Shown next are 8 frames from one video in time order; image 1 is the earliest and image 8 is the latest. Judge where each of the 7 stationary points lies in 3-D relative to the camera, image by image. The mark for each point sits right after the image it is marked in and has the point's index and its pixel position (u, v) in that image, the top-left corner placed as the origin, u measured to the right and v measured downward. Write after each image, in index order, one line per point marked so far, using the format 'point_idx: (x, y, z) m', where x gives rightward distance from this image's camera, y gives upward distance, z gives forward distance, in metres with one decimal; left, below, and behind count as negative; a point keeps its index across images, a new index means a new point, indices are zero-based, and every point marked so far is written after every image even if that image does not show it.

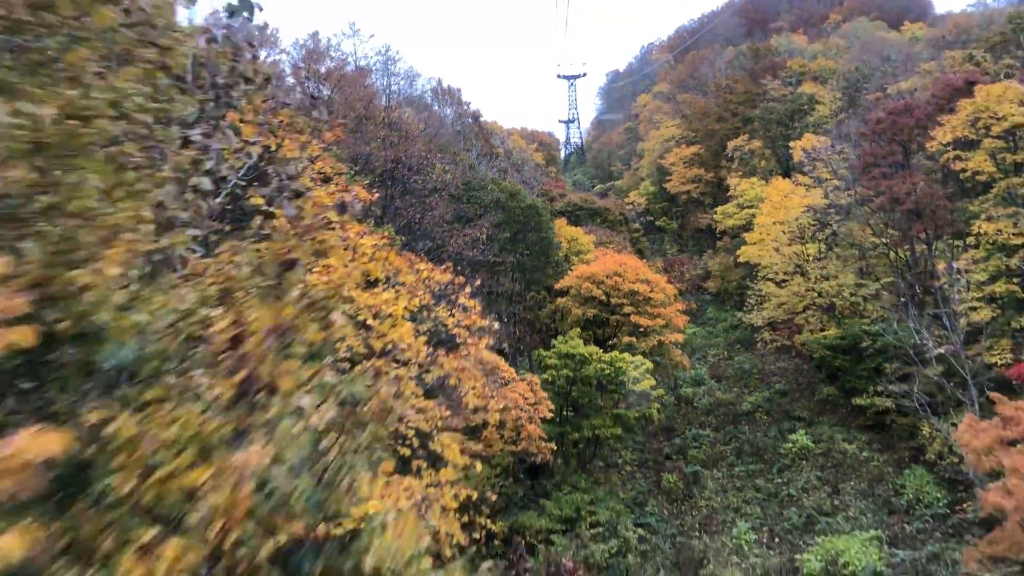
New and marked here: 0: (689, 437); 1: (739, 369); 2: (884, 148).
0: (+2.8, -2.4, +14.0) m
1: (+4.3, -1.5, +16.8) m
2: (+6.1, +2.3, +14.7) m
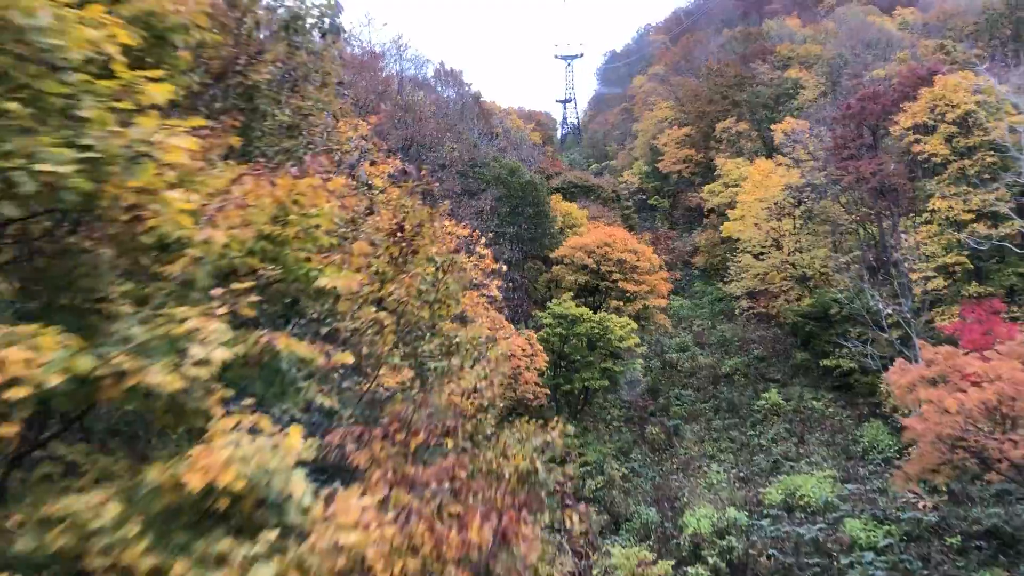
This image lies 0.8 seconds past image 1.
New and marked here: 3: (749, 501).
0: (+2.8, -1.9, +15.4) m
1: (+4.3, -1.0, +18.1) m
2: (+6.1, +2.8, +15.9) m
3: (+2.8, -2.5, +10.6) m
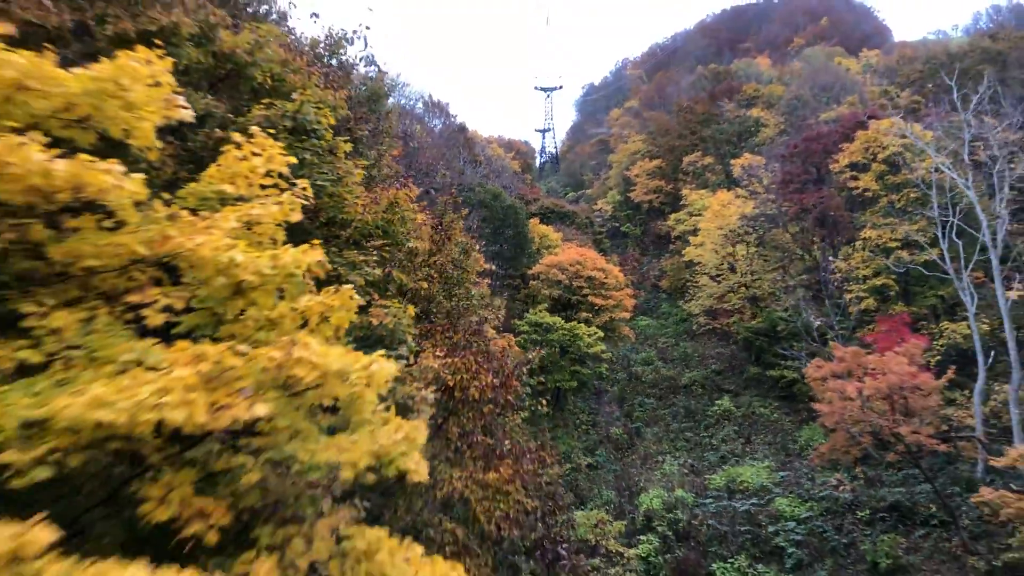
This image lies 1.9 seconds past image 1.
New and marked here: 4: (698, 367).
0: (+2.4, -2.2, +17.0) m
1: (+3.8, -1.4, +19.7) m
2: (+5.7, +2.4, +17.8) m
3: (+2.5, -2.7, +12.2) m
4: (+4.0, -1.7, +18.8) m
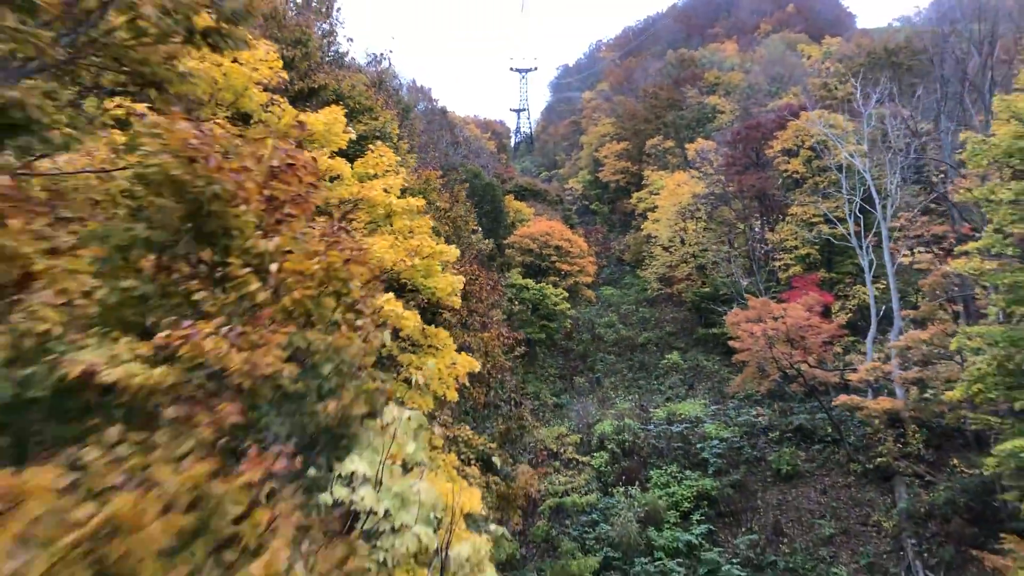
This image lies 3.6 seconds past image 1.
0: (+1.9, -1.5, +19.4) m
1: (+3.2, -0.7, +22.2) m
2: (+5.2, +3.0, +20.2) m
3: (+2.1, -2.1, +14.6) m
4: (+3.4, -0.9, +21.3) m
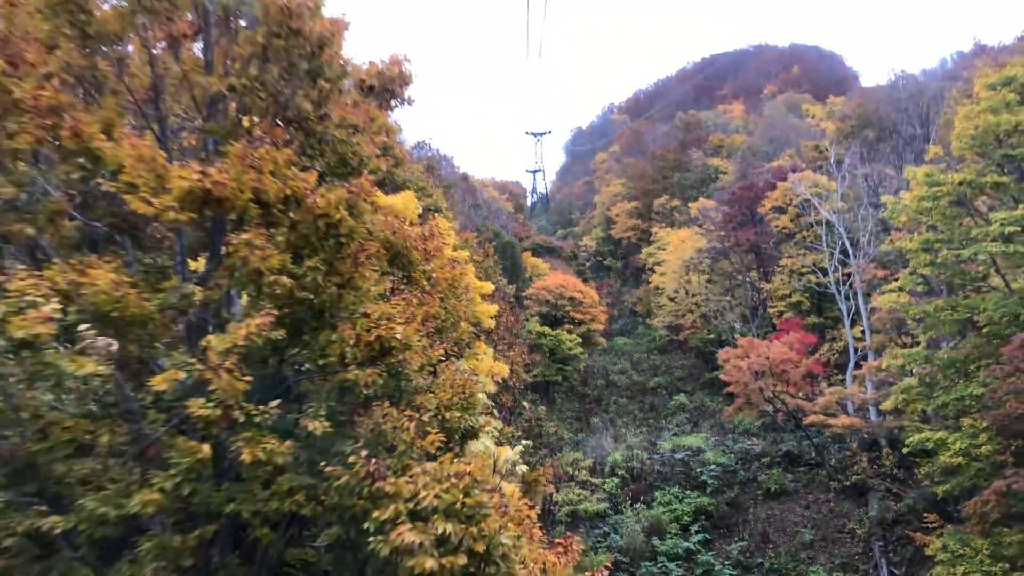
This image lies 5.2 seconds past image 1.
0: (+2.4, -2.7, +21.1) m
1: (+3.8, -2.0, +23.9) m
2: (+5.7, +1.9, +22.1) m
3: (+2.5, -3.0, +16.3) m
4: (+3.9, -2.2, +23.0) m
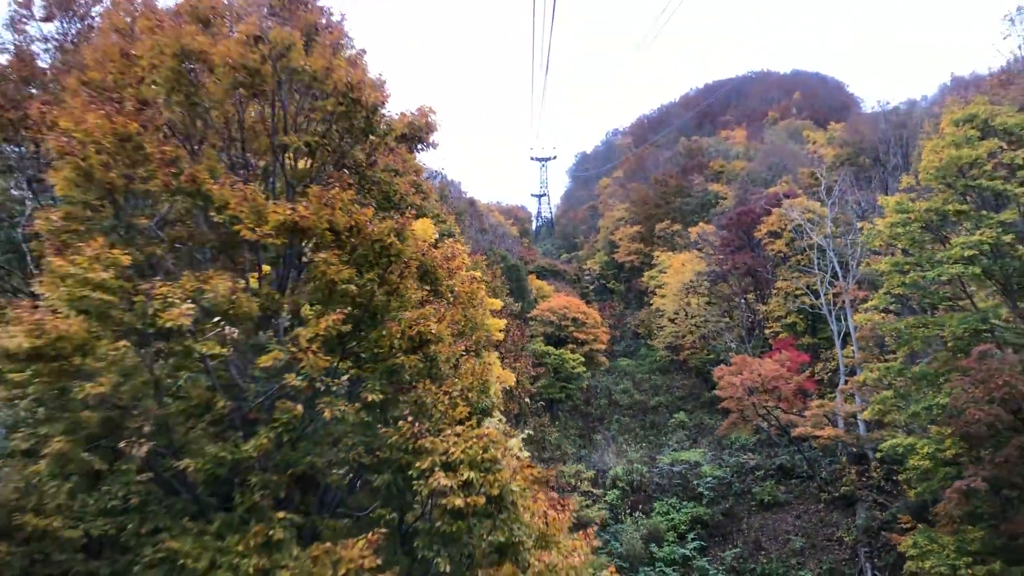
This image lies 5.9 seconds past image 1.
0: (+2.5, -3.2, +21.8) m
1: (+3.9, -2.6, +24.6) m
2: (+5.8, +1.3, +22.9) m
3: (+2.6, -3.4, +17.0) m
4: (+4.0, -2.8, +23.7) m
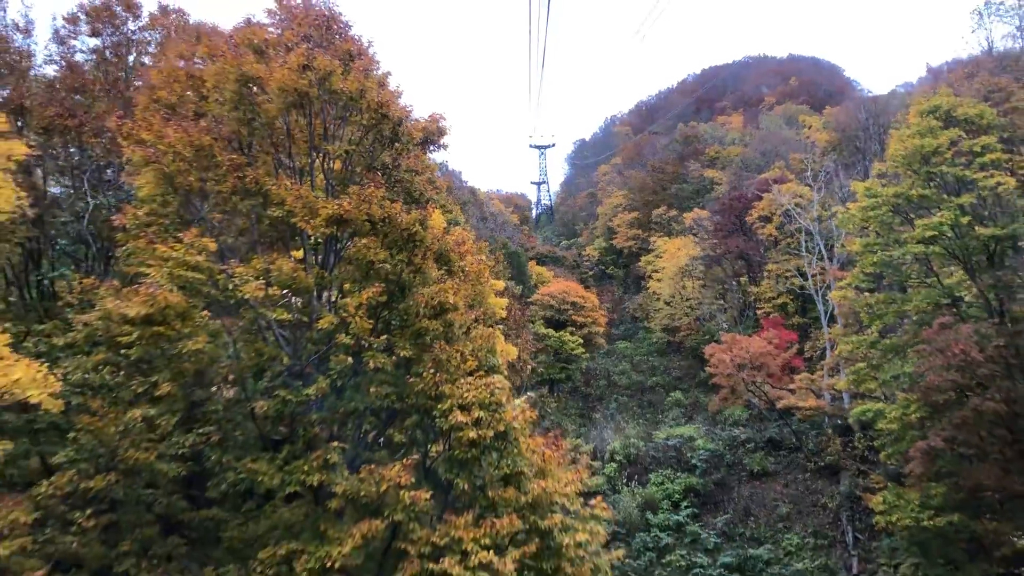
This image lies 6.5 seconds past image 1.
0: (+2.5, -2.8, +22.6) m
1: (+3.9, -2.1, +25.4) m
2: (+5.8, +1.8, +23.7) m
3: (+2.7, -3.0, +17.8) m
4: (+4.1, -2.3, +24.5) m
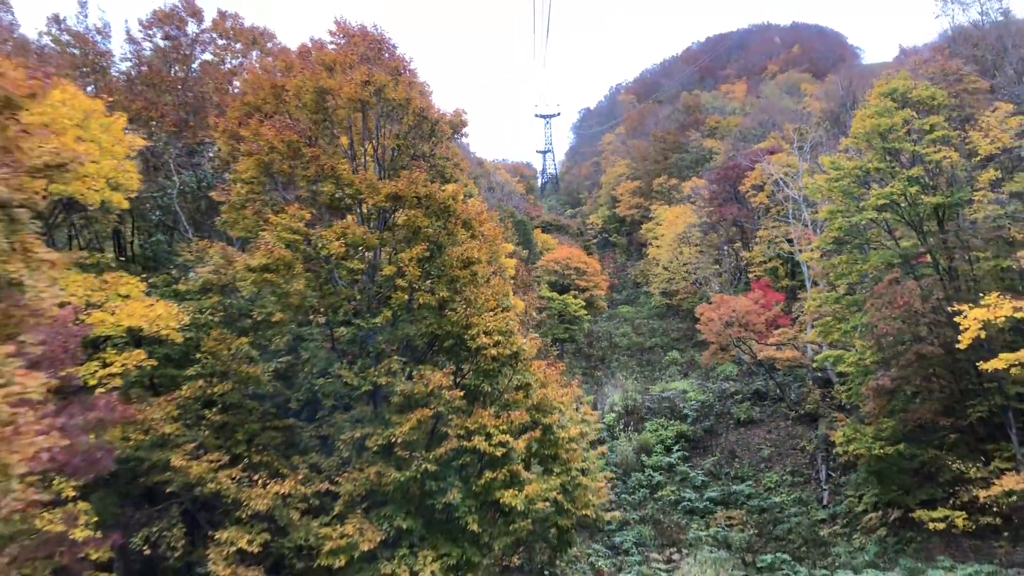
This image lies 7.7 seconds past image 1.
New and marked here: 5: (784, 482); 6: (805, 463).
0: (+2.7, -1.9, +24.0) m
1: (+4.2, -1.1, +26.8) m
2: (+6.0, +2.8, +24.9) m
3: (+2.8, -2.3, +19.3) m
4: (+4.3, -1.3, +25.9) m
5: (+4.3, -3.0, +13.9) m
6: (+4.8, -2.9, +14.5) m
